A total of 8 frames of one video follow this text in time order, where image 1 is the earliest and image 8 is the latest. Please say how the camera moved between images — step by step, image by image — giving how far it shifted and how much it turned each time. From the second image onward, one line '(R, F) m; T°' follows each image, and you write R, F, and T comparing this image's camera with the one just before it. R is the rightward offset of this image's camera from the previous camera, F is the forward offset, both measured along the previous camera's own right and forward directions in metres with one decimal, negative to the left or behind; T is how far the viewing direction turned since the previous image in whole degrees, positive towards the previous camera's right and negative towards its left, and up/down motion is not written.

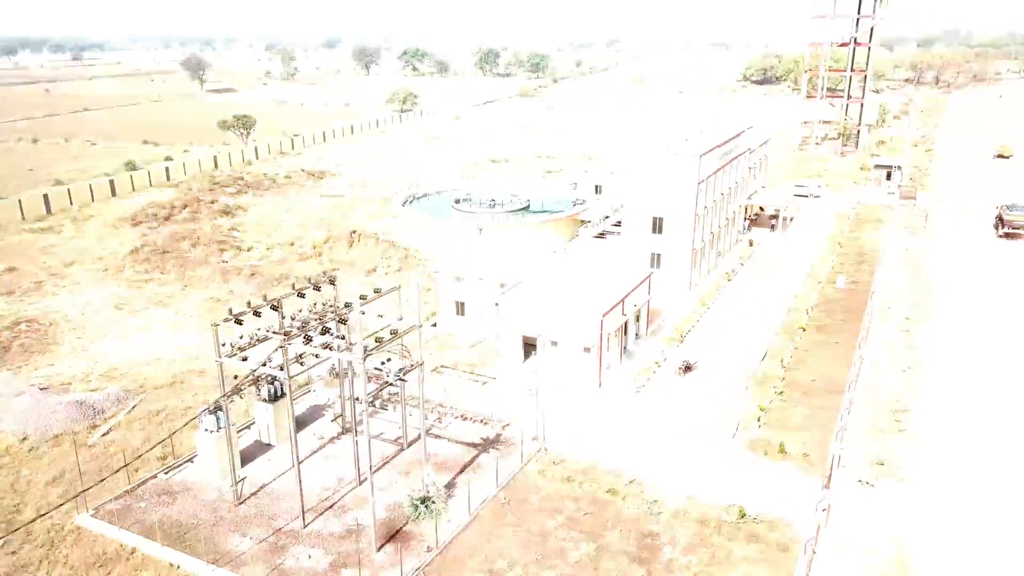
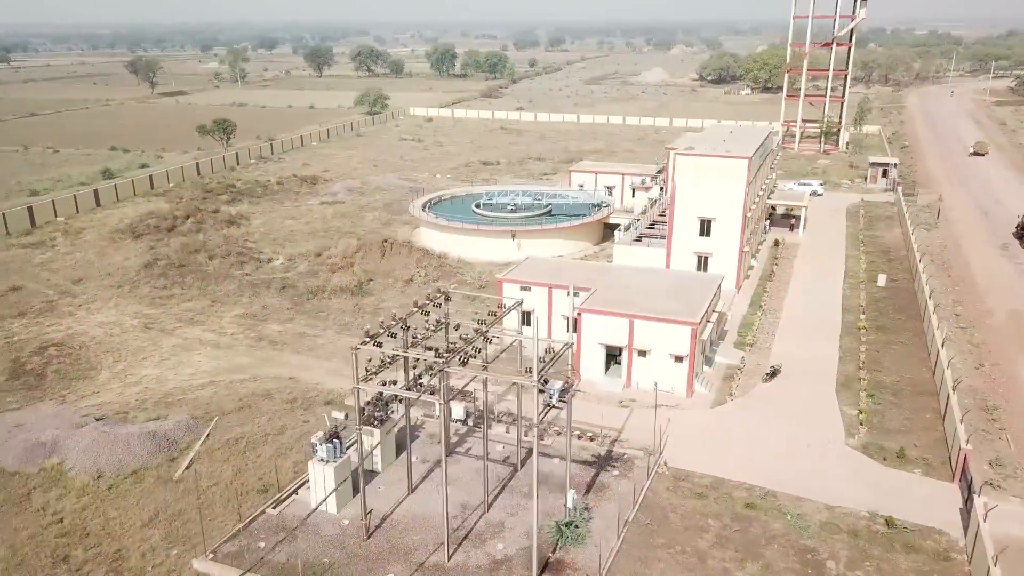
(-4.7, +1.1) m; +4°
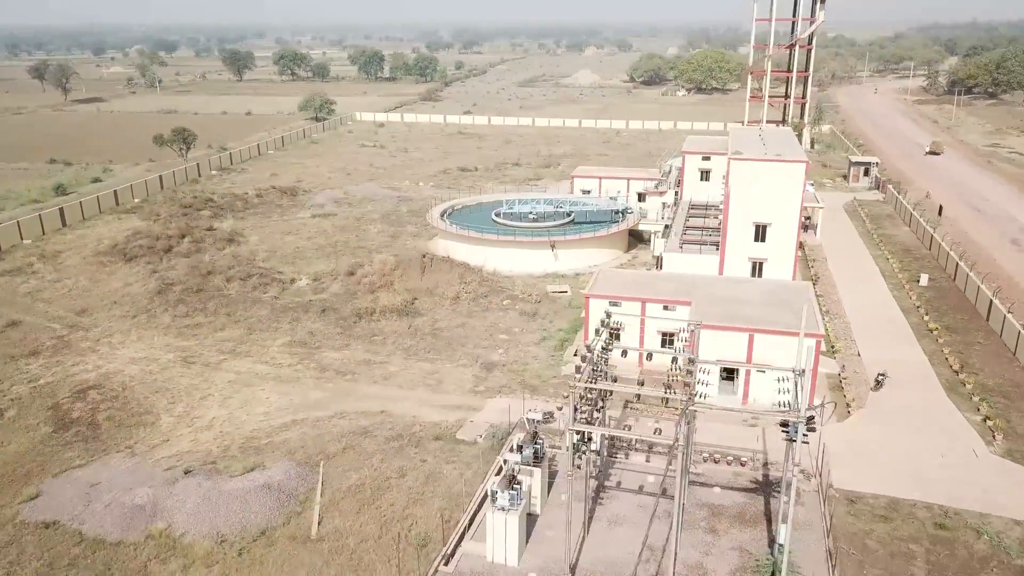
(-6.3, +1.9) m; +7°
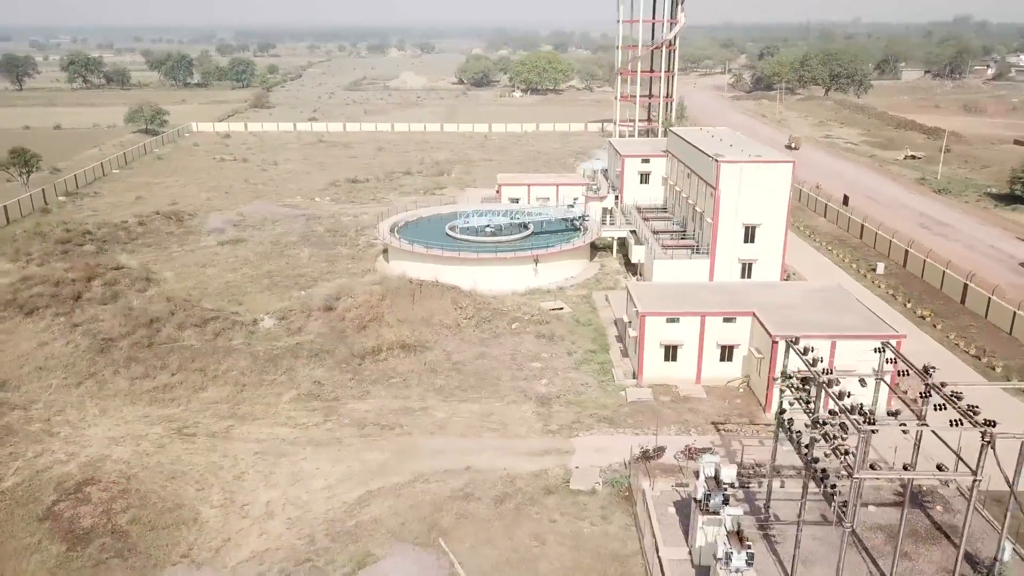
(-7.9, +3.4) m; +14°
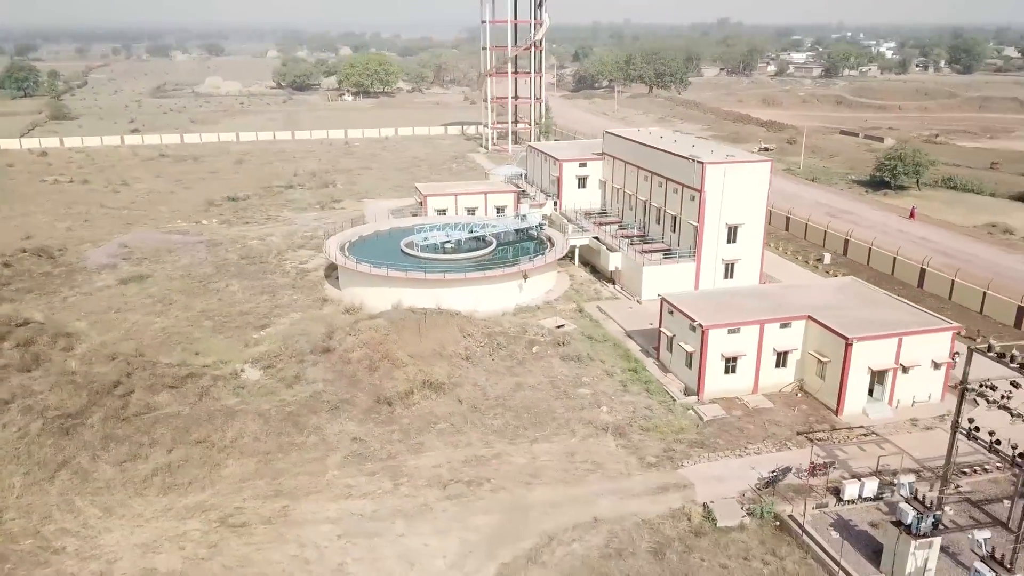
(-7.7, +3.4) m; +14°
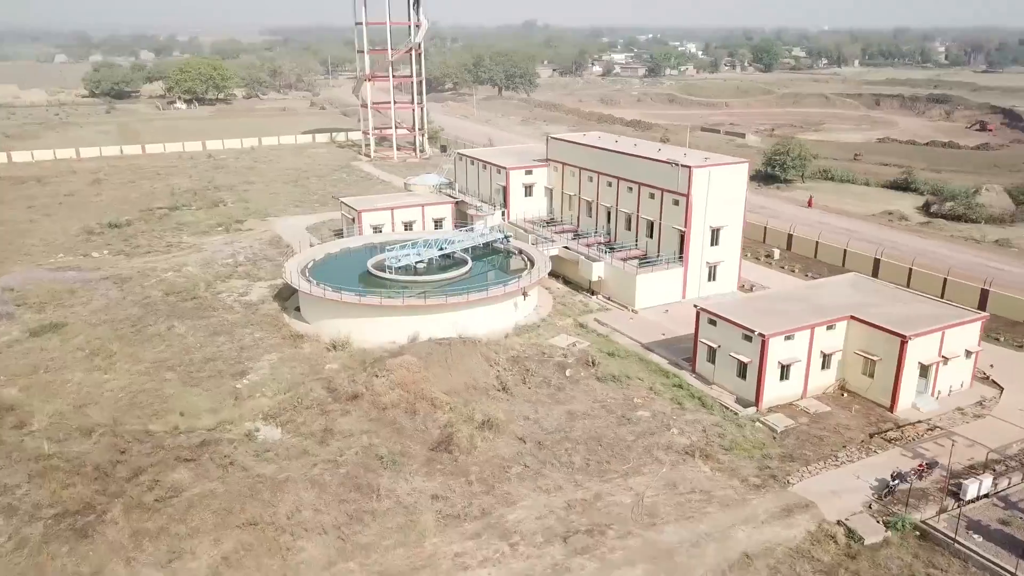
(-6.9, +2.9) m; +13°
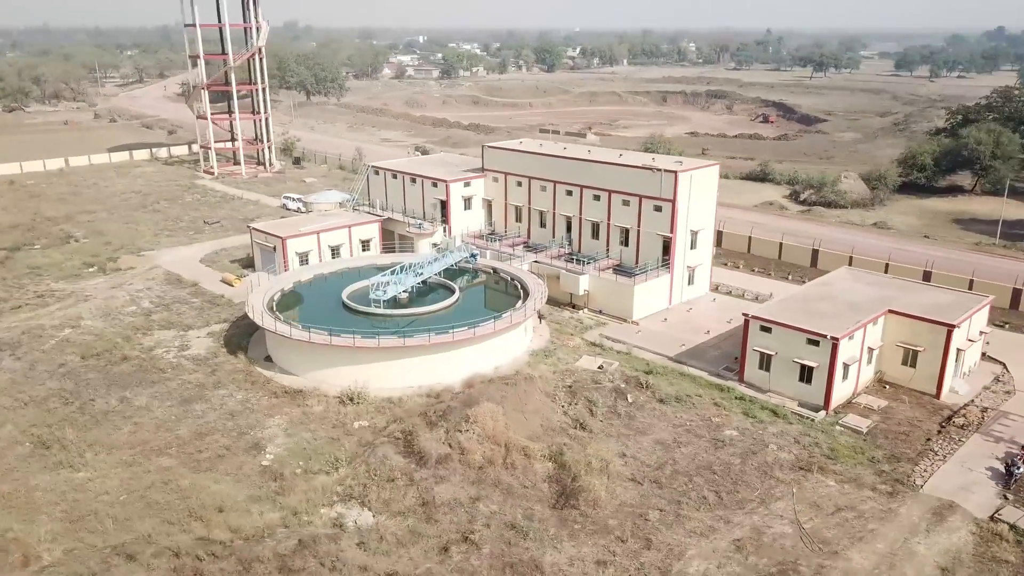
(-8.4, +3.6) m; +16°
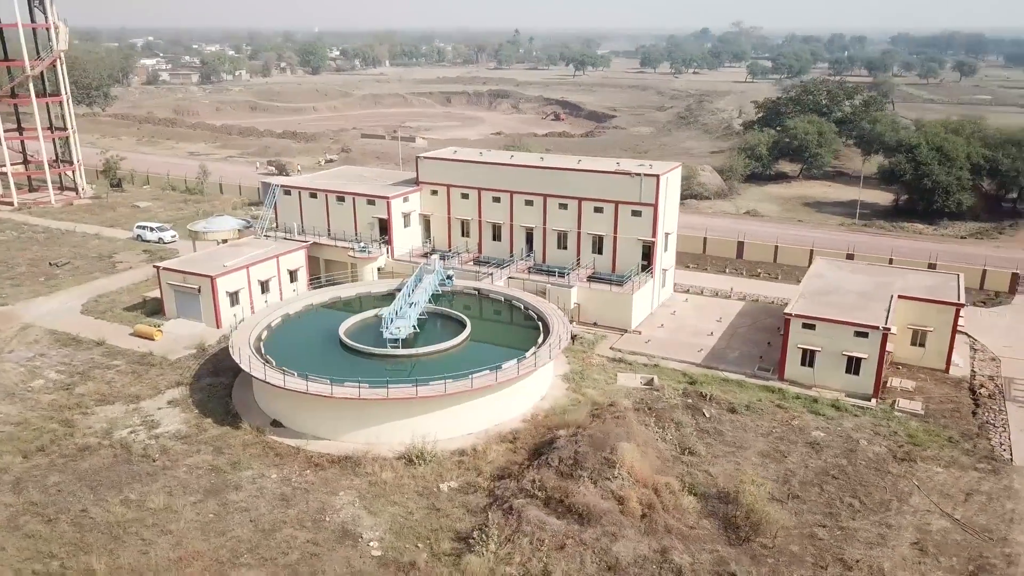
(-9.0, +3.7) m; +17°
